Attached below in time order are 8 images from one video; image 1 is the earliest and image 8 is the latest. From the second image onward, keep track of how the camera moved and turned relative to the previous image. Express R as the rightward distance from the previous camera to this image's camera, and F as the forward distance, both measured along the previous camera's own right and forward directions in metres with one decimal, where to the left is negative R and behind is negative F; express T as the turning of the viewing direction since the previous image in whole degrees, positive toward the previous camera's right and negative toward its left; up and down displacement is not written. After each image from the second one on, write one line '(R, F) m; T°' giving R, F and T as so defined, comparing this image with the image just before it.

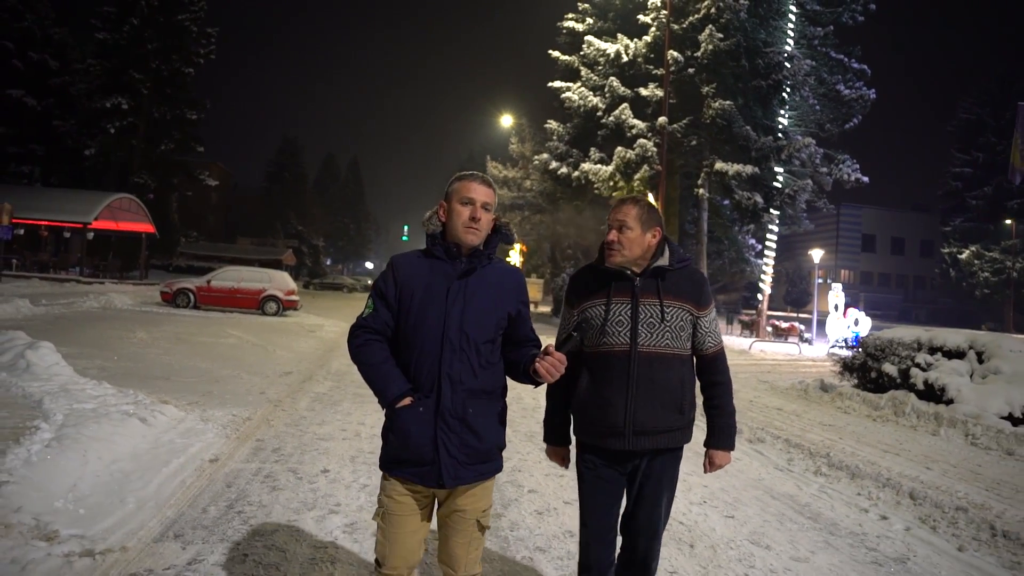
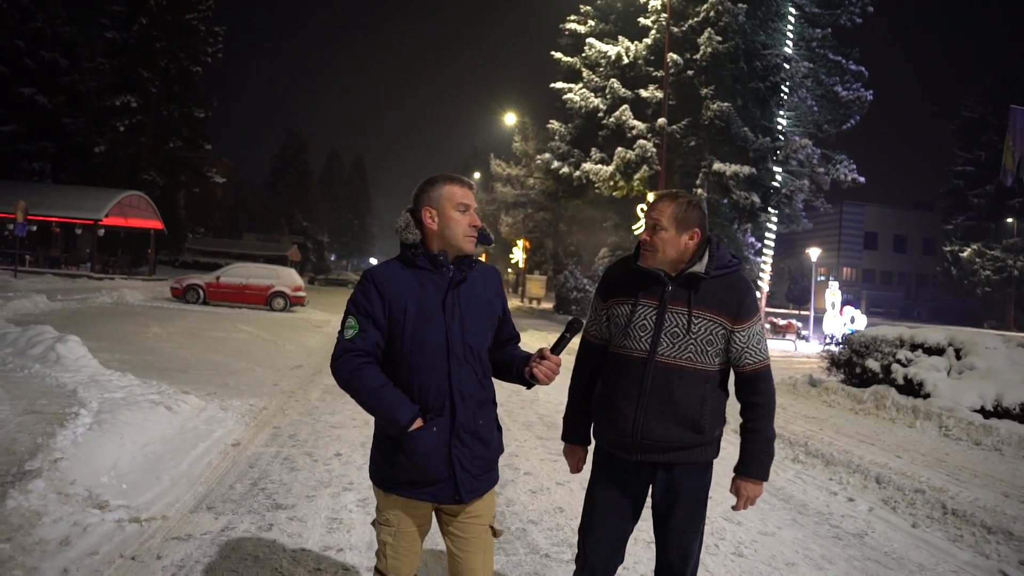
(+0.1, -0.6) m; 0°
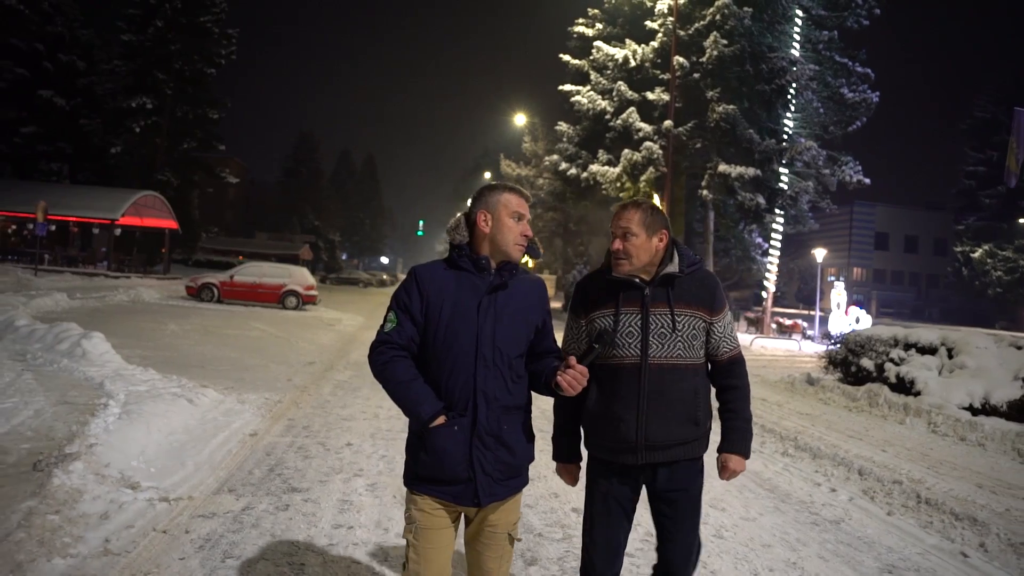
(+0.1, -0.4) m; -1°
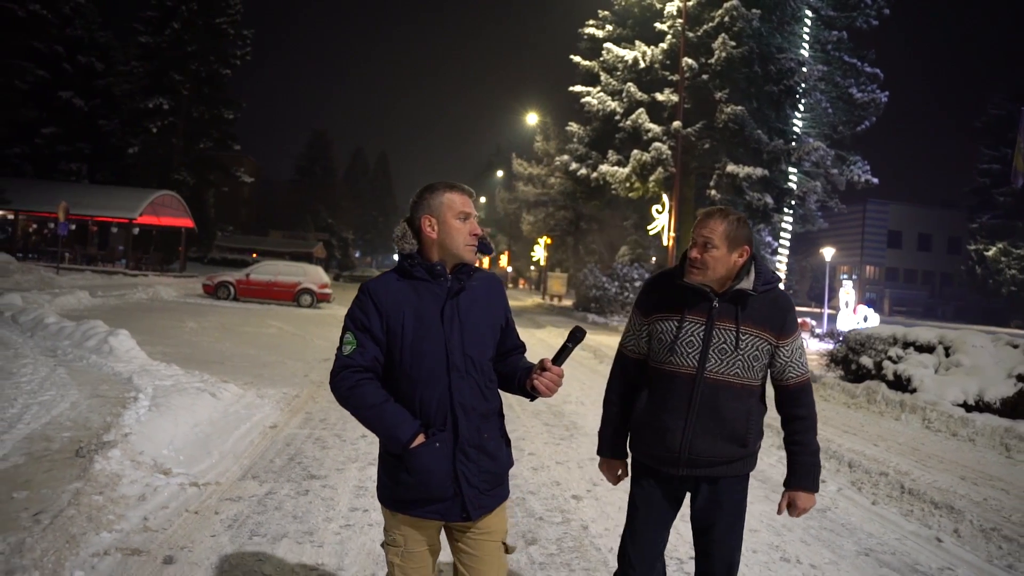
(+0.1, -0.4) m; -1°
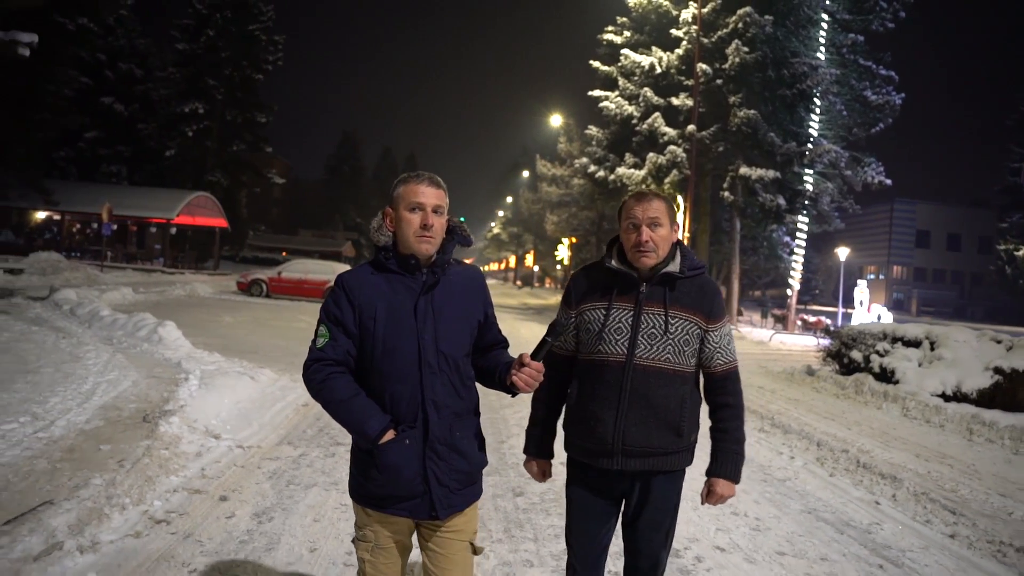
(+0.3, -1.0) m; -2°
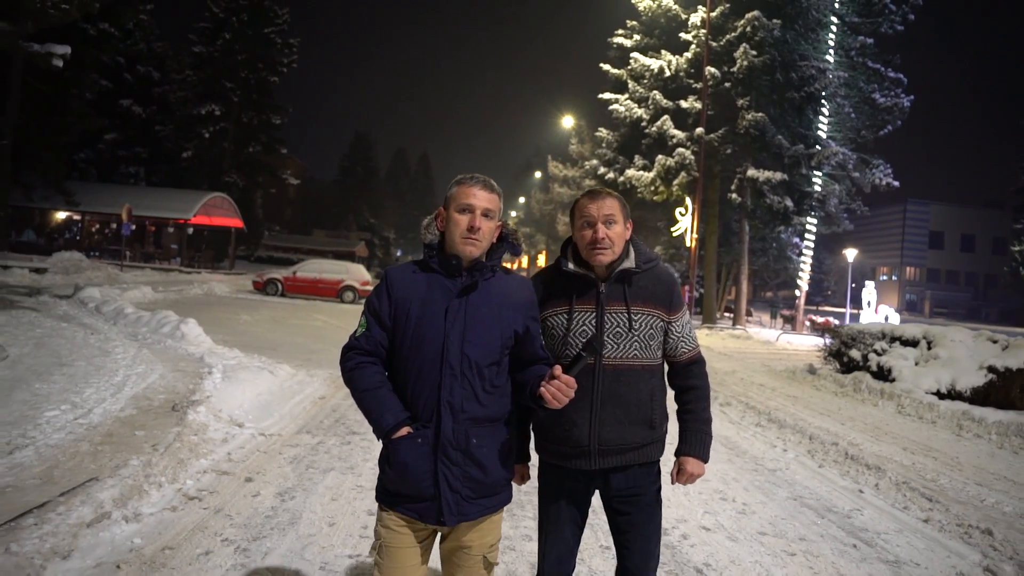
(+0.1, -0.4) m; -1°
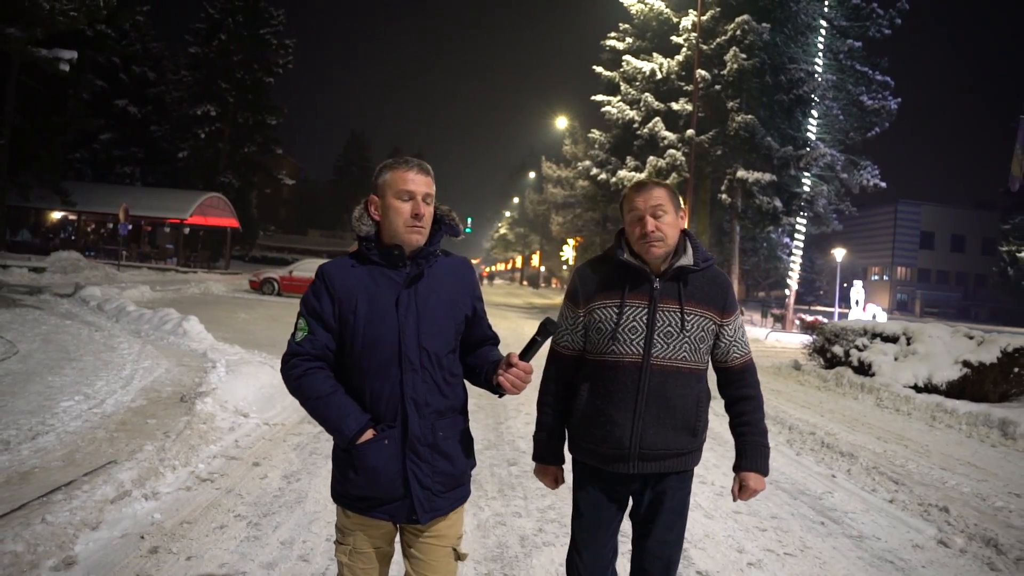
(0.0, -0.4) m; 0°
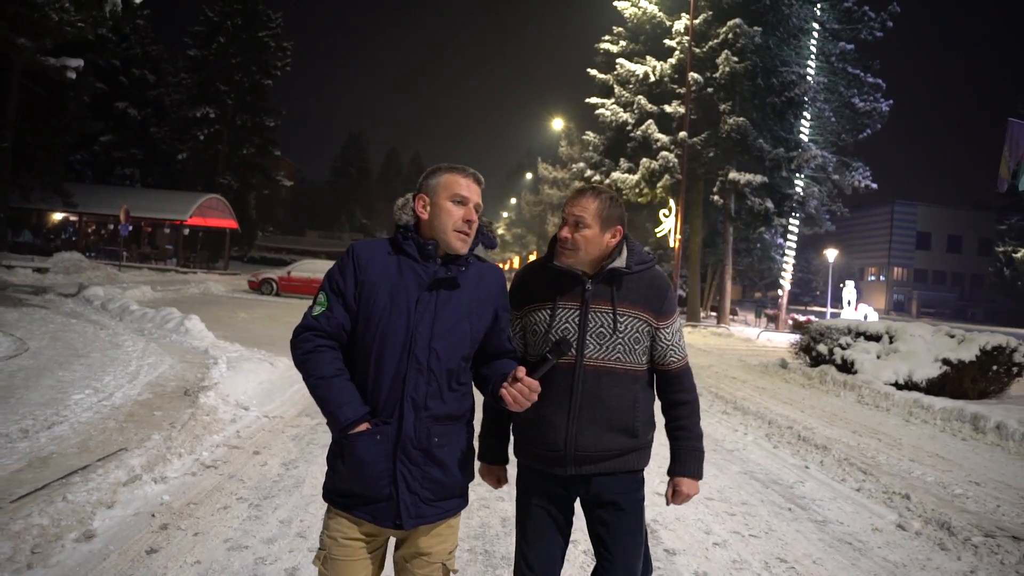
(+0.1, -0.4) m; 0°
